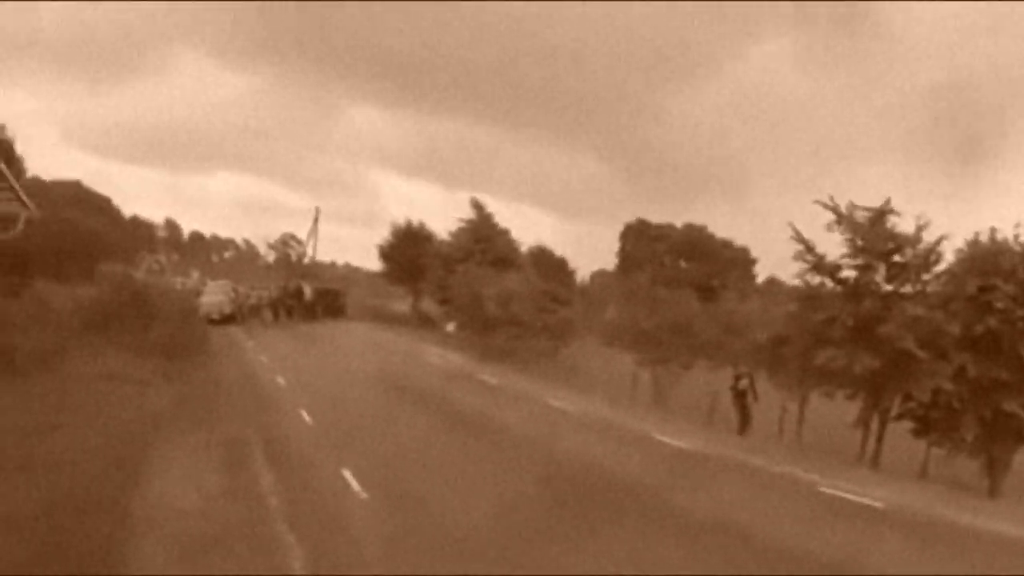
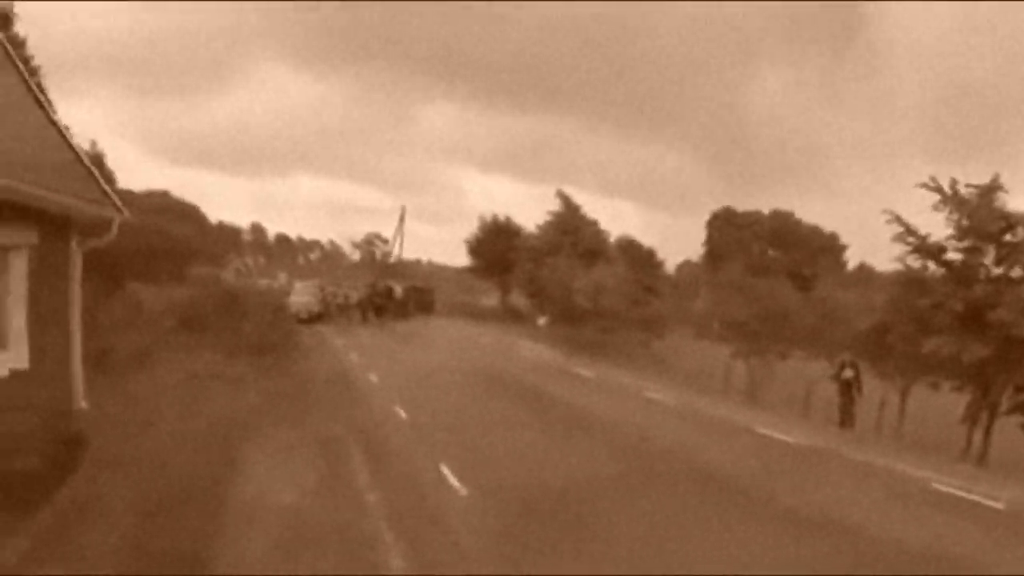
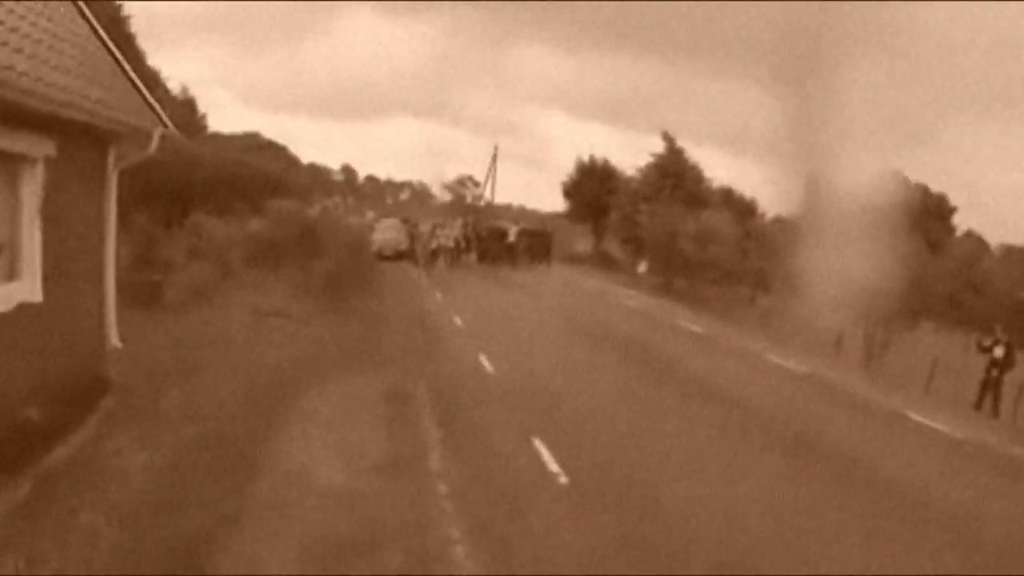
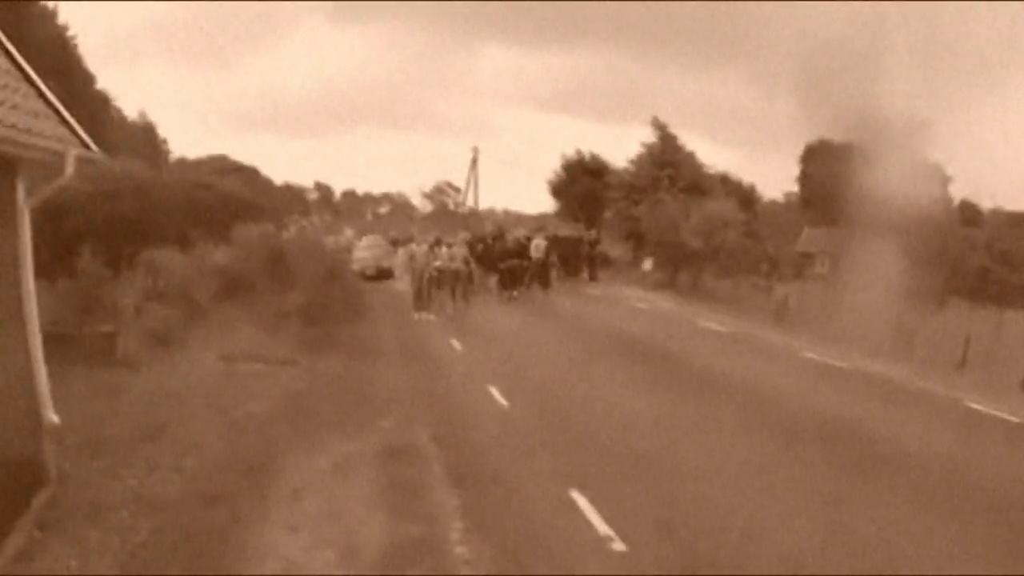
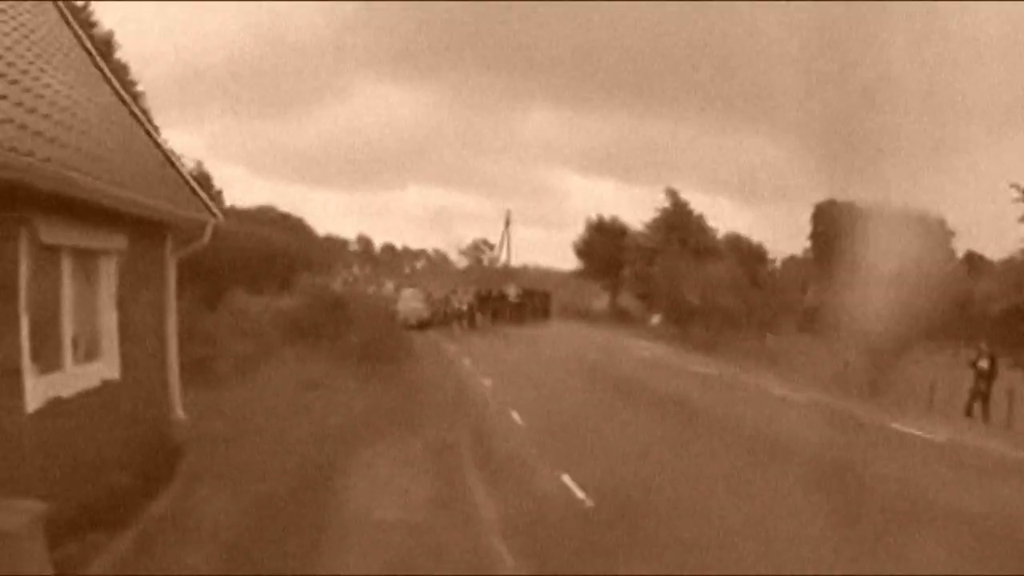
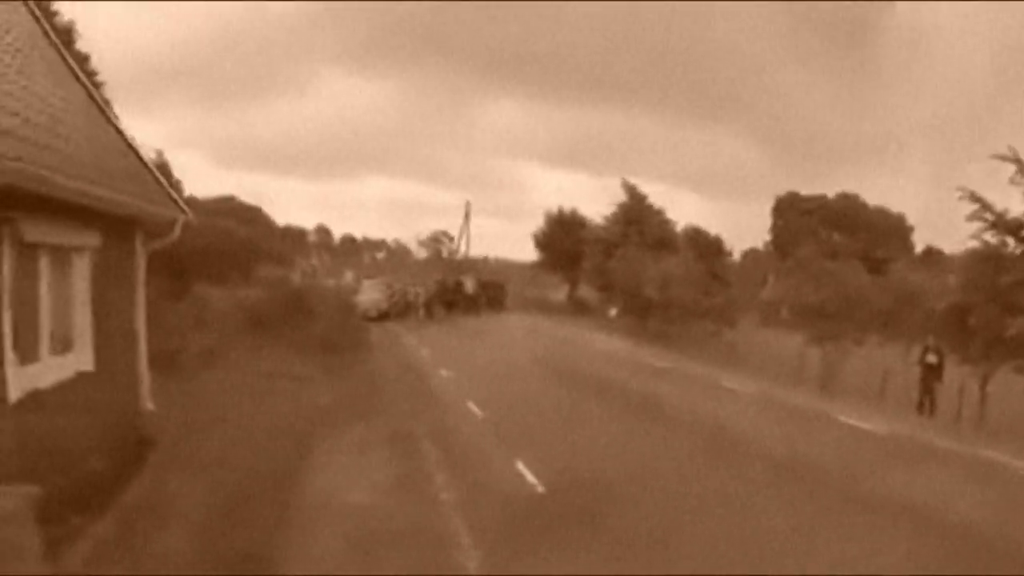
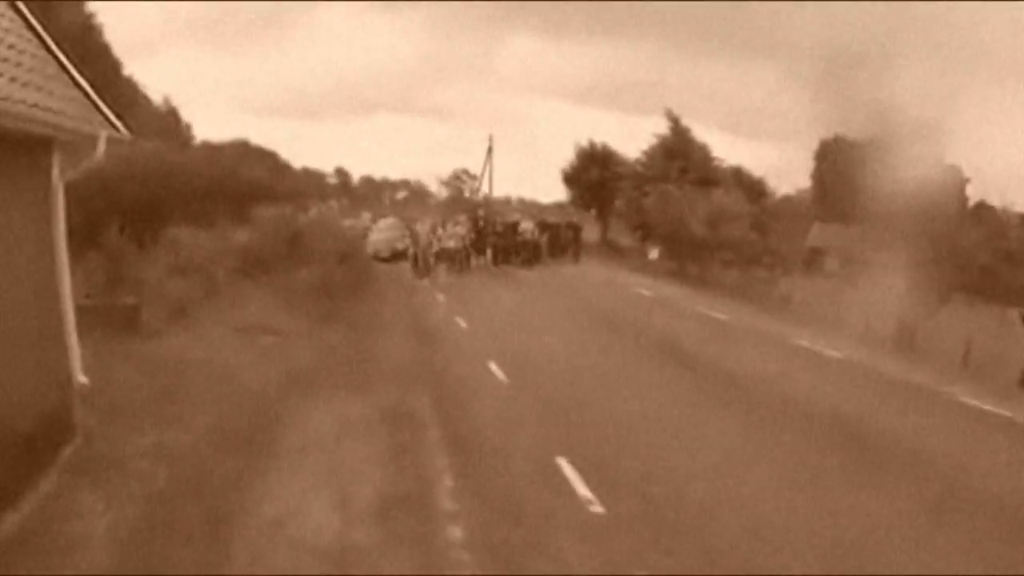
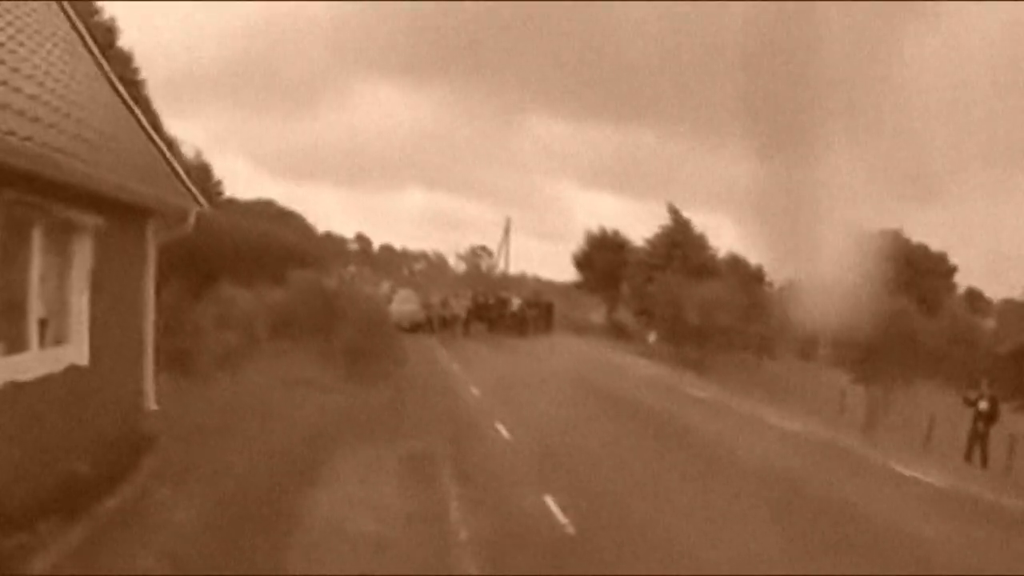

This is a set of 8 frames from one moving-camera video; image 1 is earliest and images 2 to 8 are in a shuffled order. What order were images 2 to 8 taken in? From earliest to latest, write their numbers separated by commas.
2, 6, 5, 8, 3, 7, 4
